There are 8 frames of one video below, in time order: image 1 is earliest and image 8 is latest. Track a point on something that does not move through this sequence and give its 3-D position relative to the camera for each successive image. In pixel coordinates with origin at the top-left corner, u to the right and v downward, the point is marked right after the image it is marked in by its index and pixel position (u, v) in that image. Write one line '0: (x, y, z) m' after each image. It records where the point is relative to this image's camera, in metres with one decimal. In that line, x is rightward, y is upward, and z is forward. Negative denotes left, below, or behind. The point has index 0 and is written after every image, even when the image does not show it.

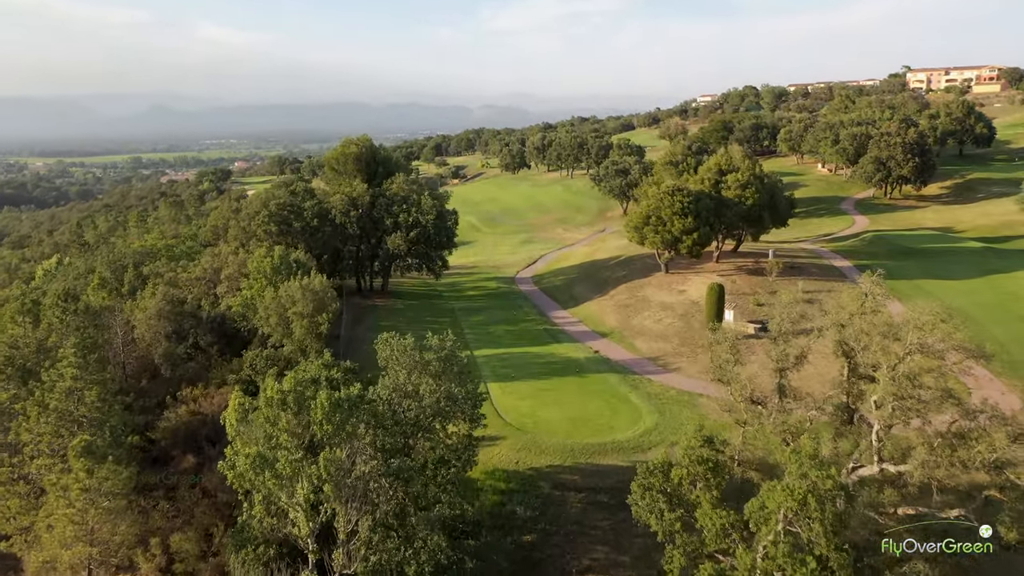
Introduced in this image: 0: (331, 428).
0: (-3.5, -2.7, +16.1) m
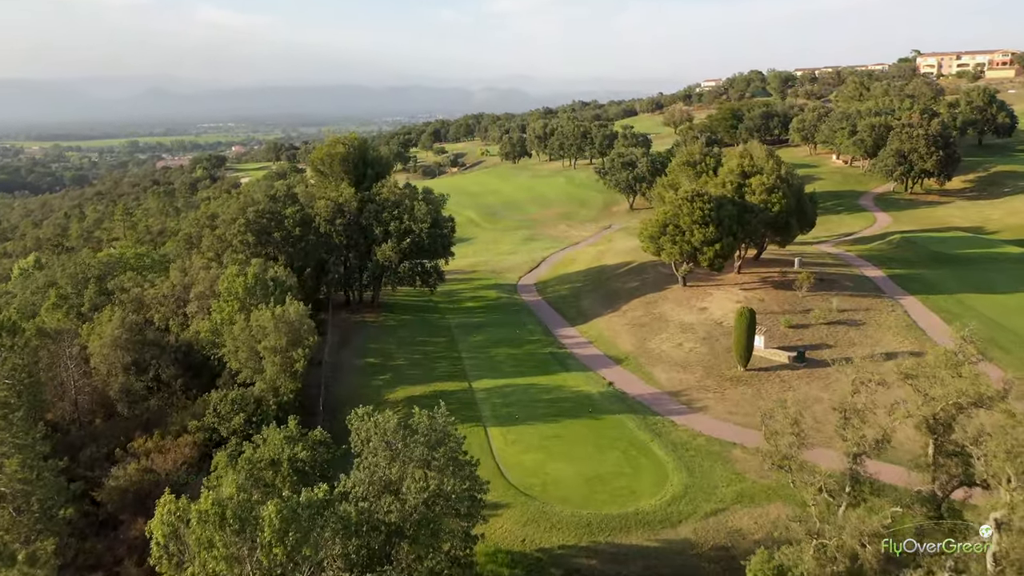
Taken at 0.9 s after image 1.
0: (-3.4, -3.9, +12.3) m
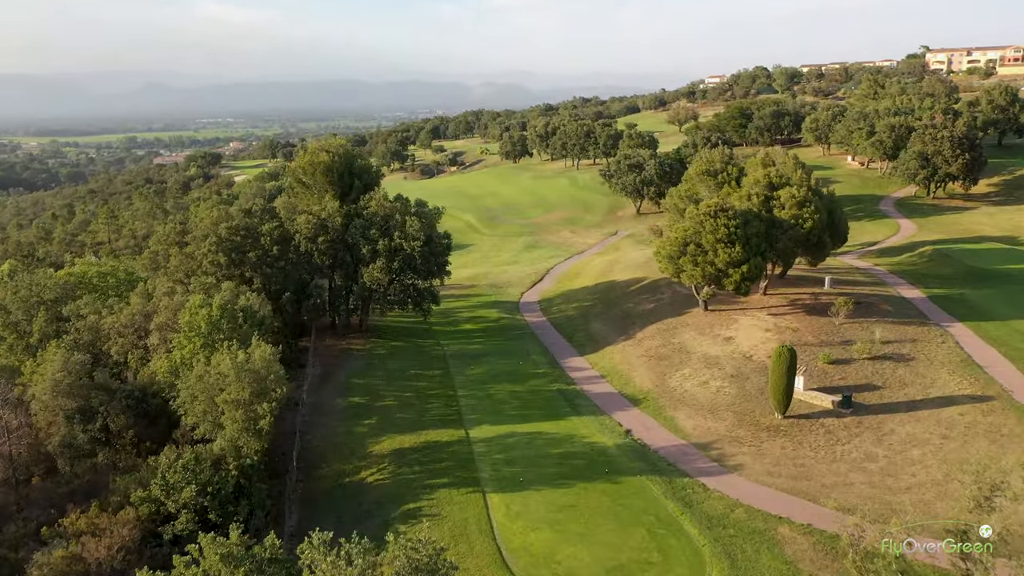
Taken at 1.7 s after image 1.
0: (-3.3, -5.1, +8.4) m
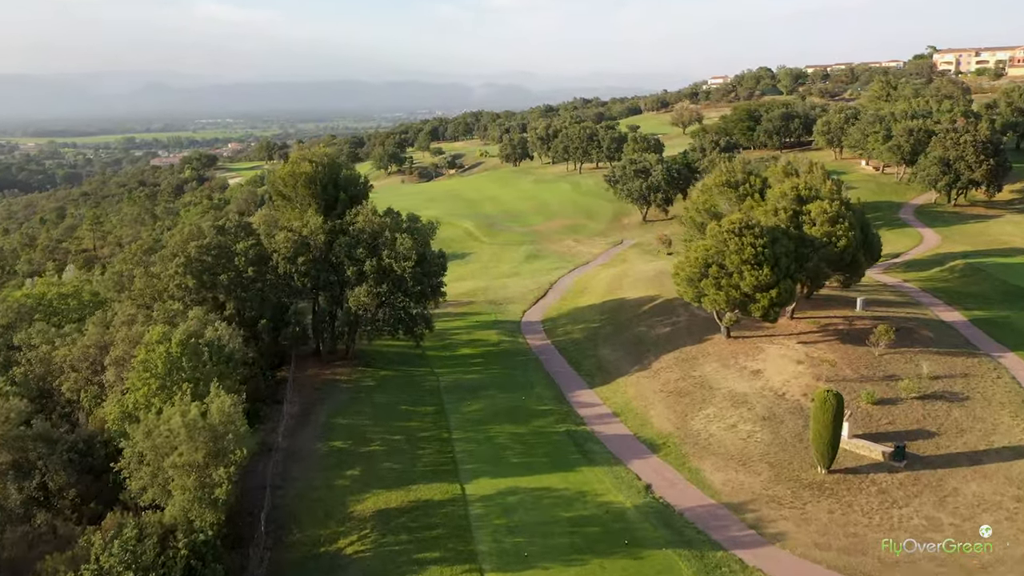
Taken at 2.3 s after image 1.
0: (-3.2, -6.1, +5.0) m
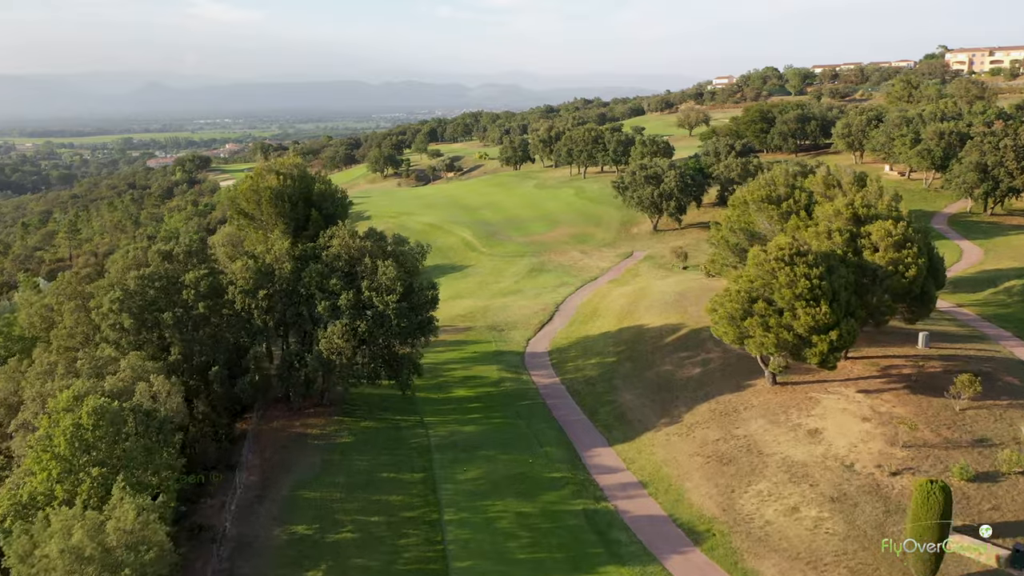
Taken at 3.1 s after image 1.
0: (-3.1, -7.3, -0.2) m
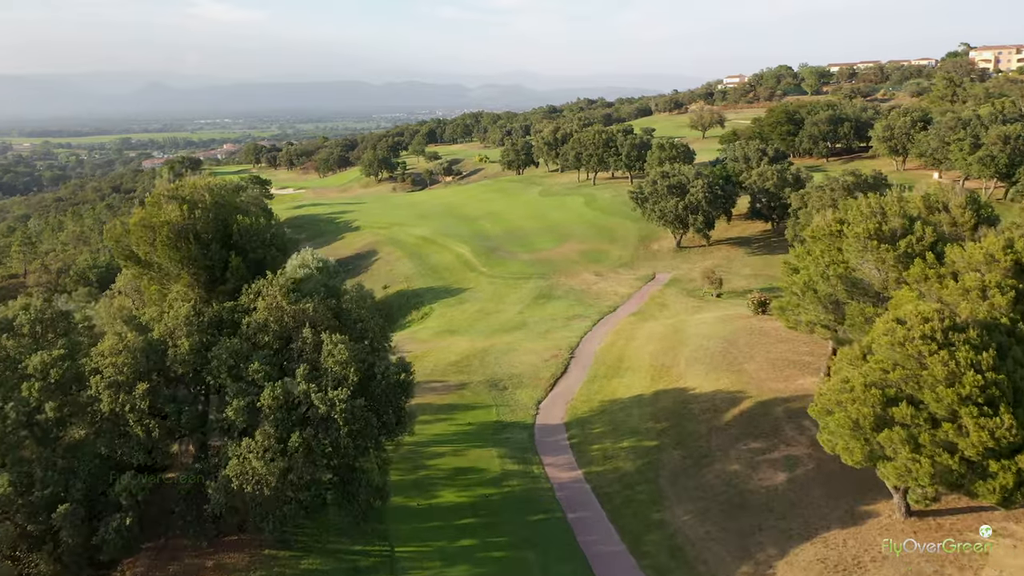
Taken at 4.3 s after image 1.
0: (-2.9, -9.2, -8.9) m
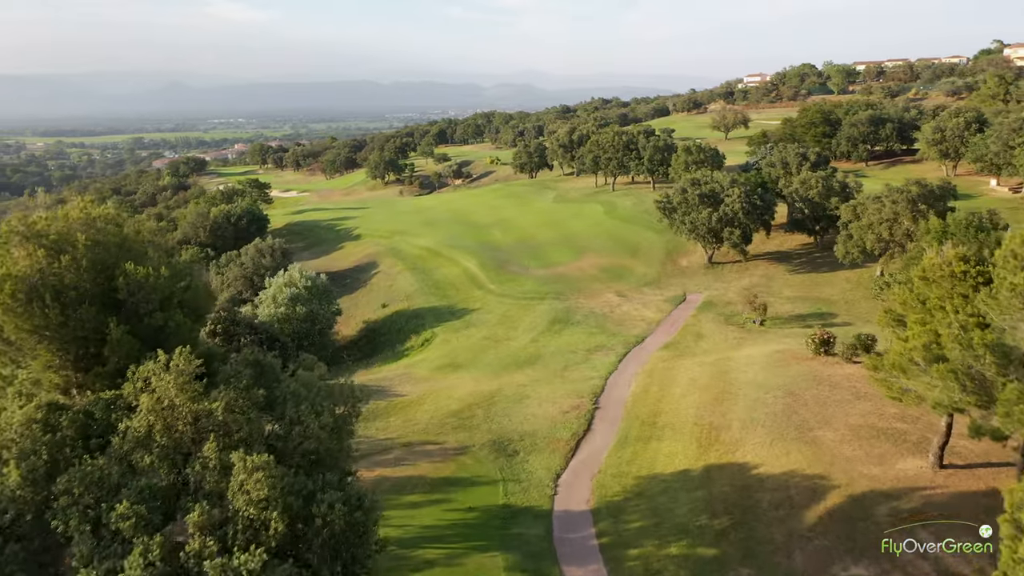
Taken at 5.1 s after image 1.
0: (-3.1, -10.5, -15.2) m
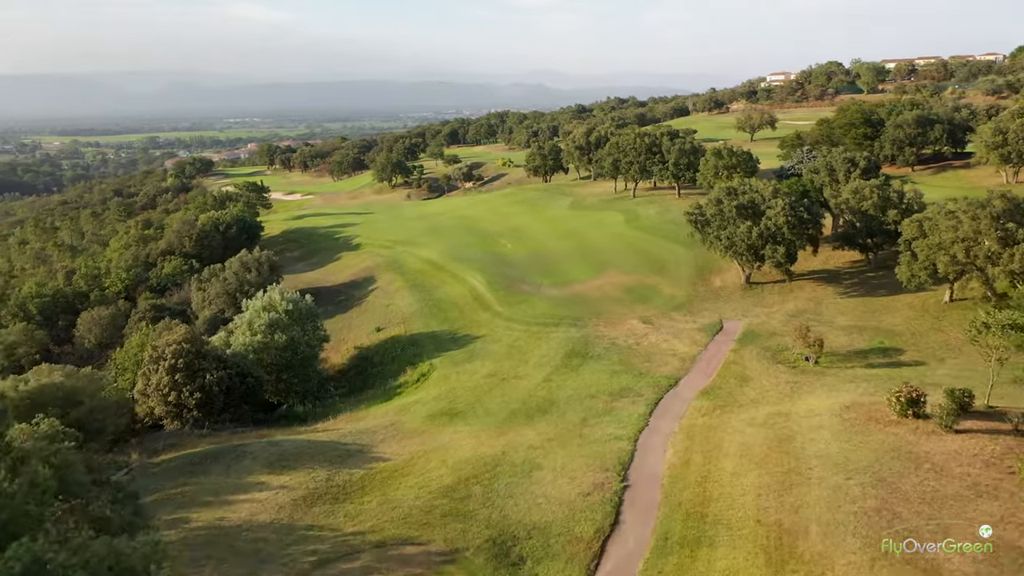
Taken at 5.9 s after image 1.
0: (-3.8, -11.9, -21.5) m
